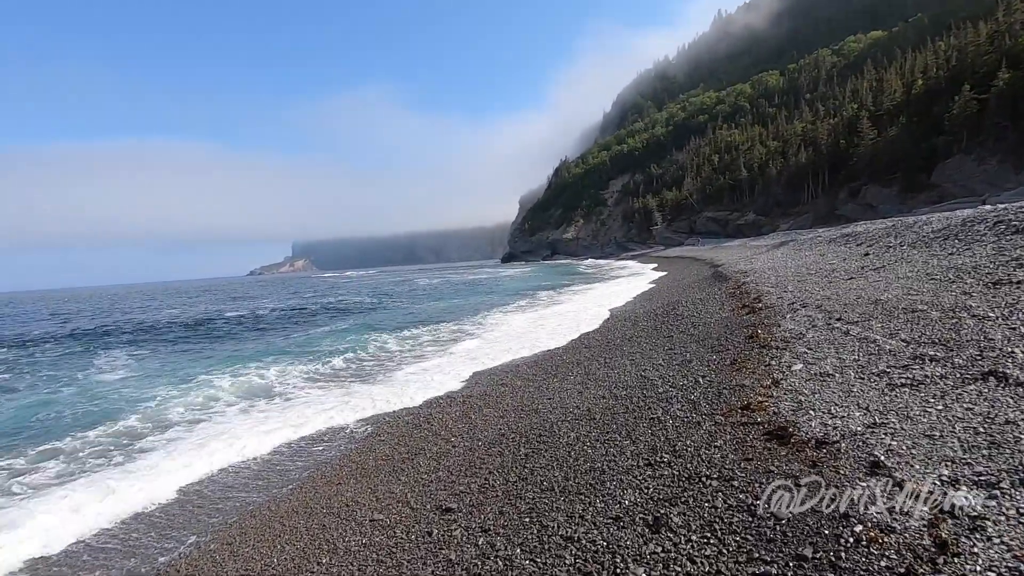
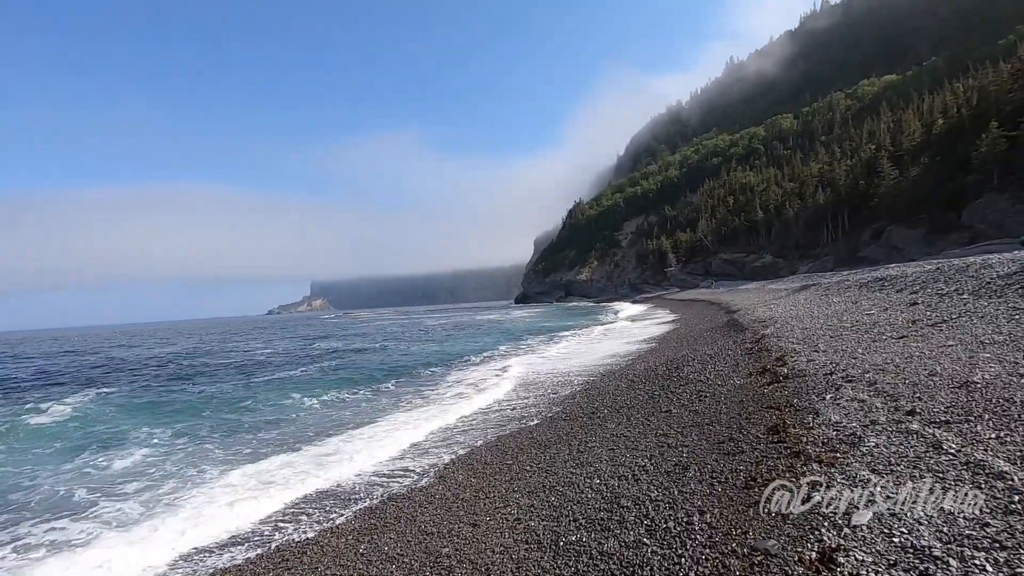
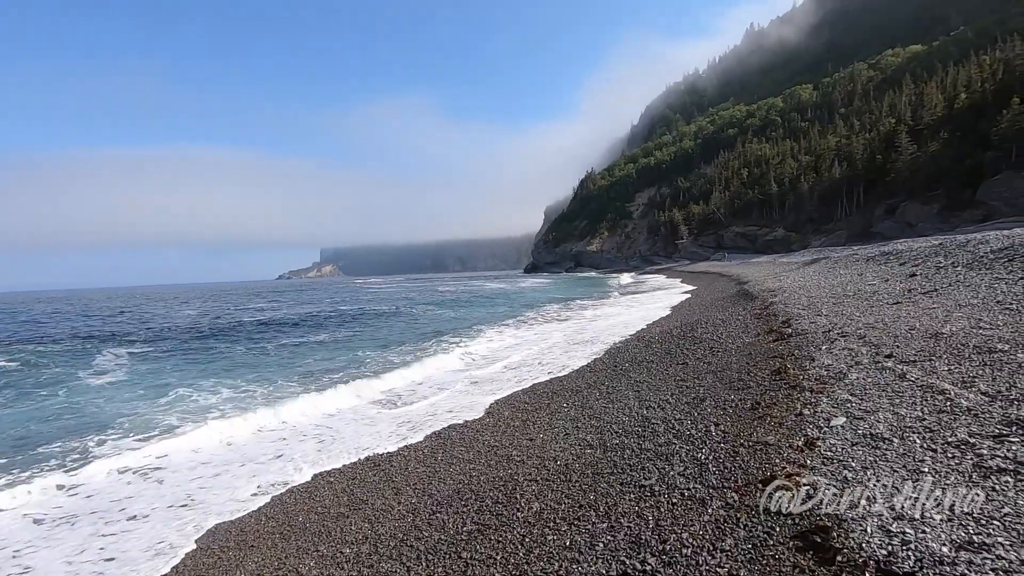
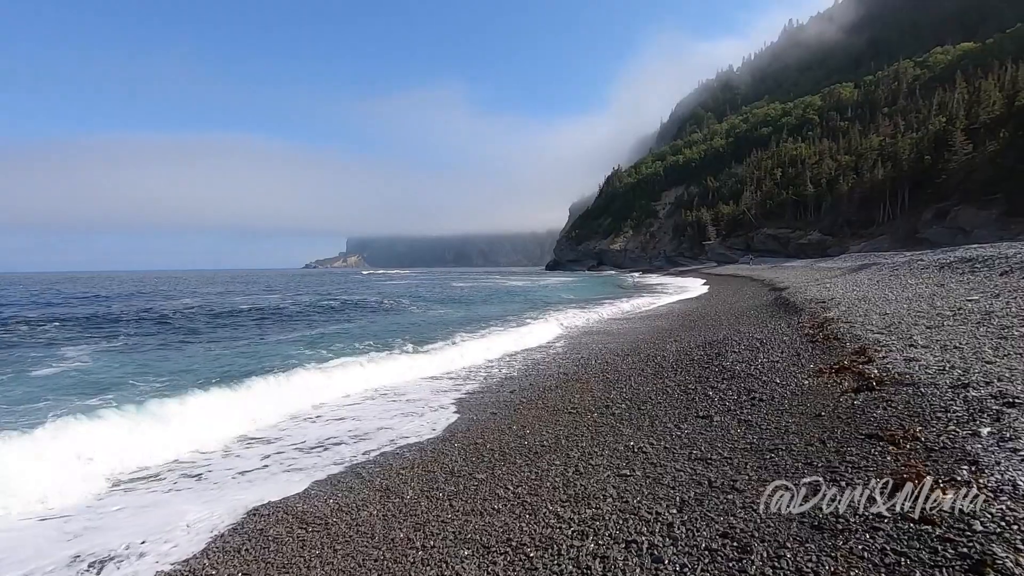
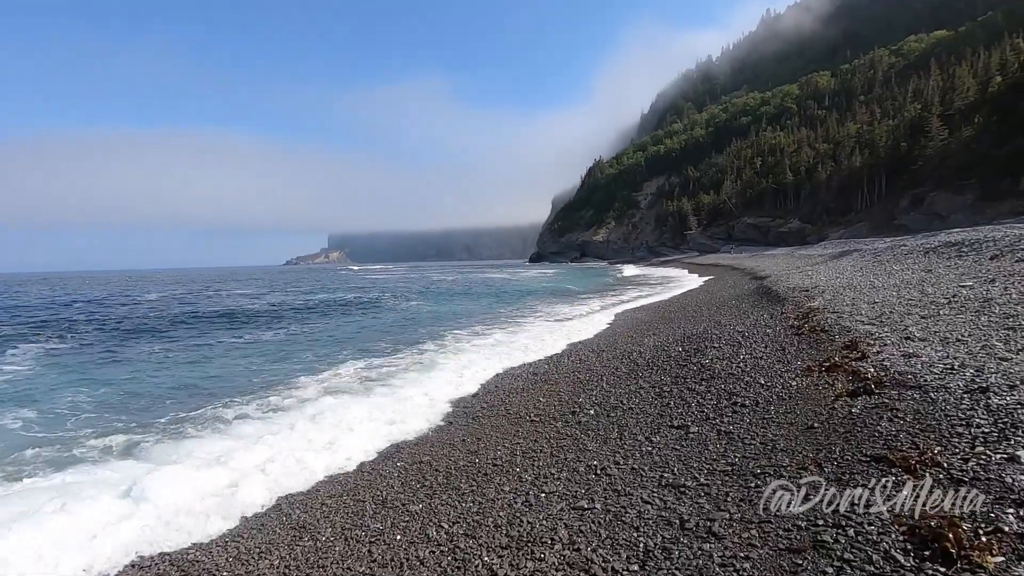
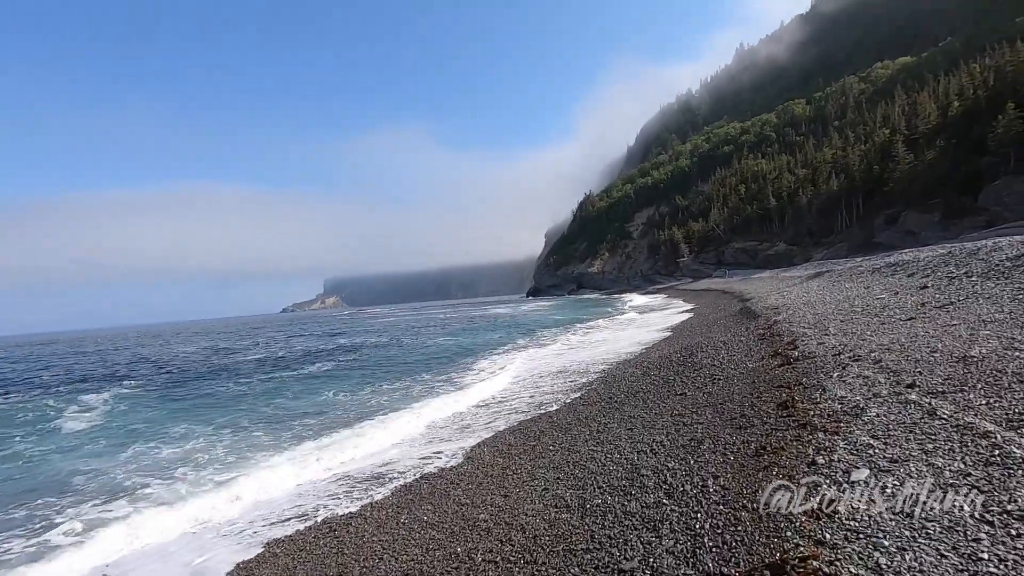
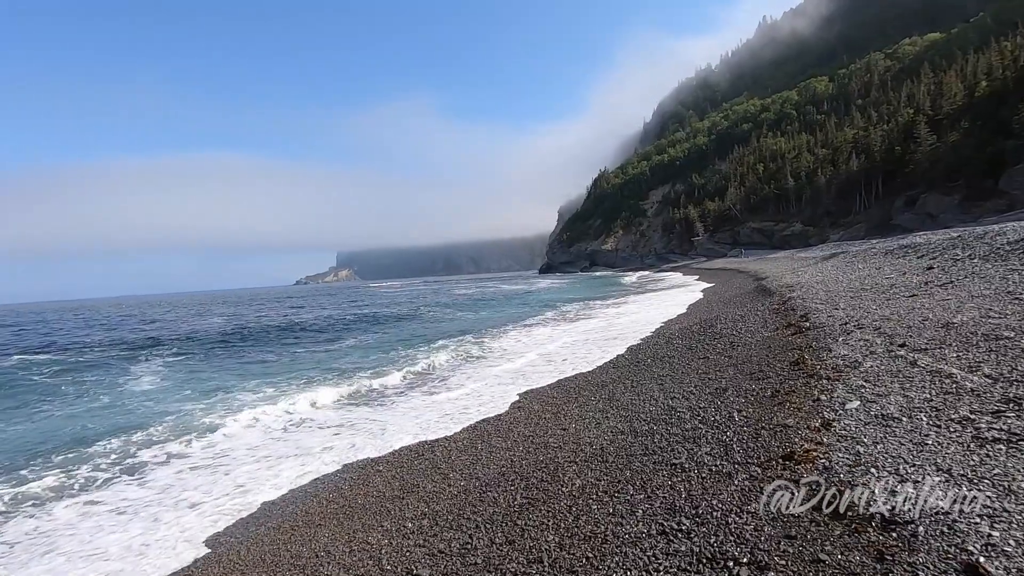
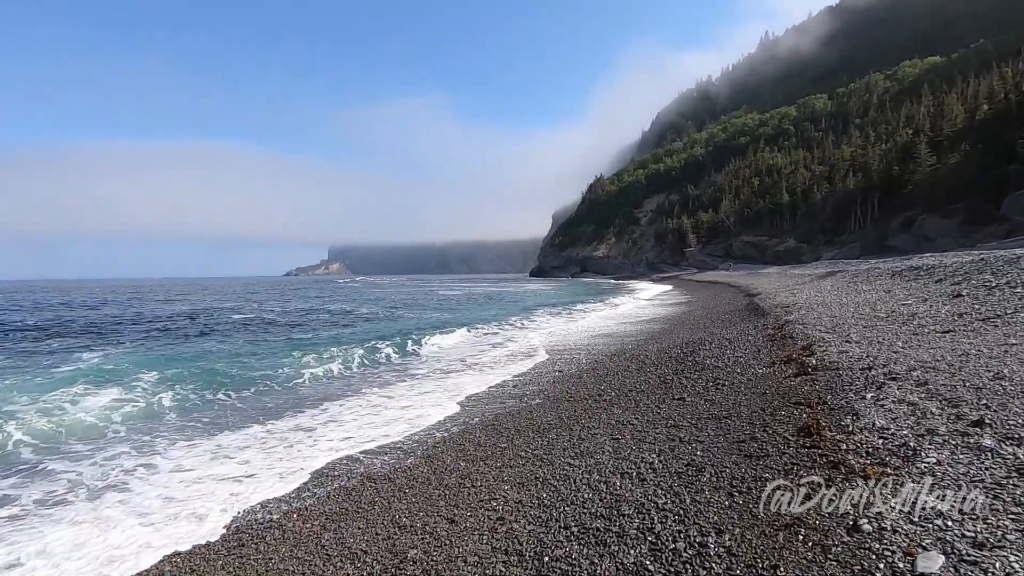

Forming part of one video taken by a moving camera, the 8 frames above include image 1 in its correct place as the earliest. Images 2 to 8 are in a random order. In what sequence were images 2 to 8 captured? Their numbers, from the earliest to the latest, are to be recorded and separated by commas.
7, 3, 6, 2, 8, 4, 5
